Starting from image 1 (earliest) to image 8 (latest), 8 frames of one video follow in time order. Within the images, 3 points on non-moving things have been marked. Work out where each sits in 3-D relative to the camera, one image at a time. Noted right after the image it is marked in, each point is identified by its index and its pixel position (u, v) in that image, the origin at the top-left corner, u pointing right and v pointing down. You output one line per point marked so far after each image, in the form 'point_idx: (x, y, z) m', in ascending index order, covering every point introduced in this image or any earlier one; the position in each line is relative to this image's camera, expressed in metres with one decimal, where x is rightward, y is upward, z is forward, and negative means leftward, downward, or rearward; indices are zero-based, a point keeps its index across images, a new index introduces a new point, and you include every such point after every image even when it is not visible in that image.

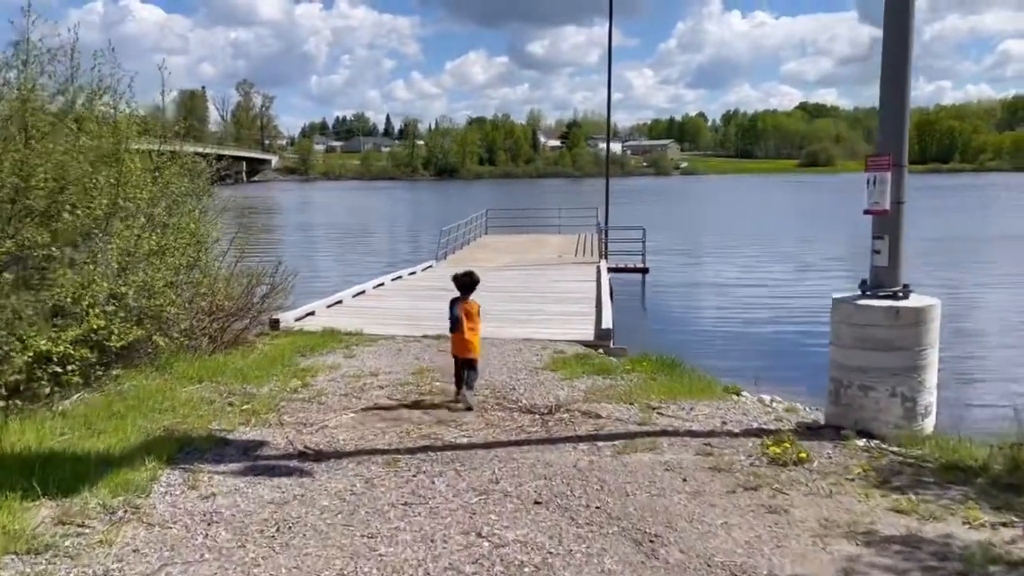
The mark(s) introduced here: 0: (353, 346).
0: (-2.1, -0.8, +10.9) m
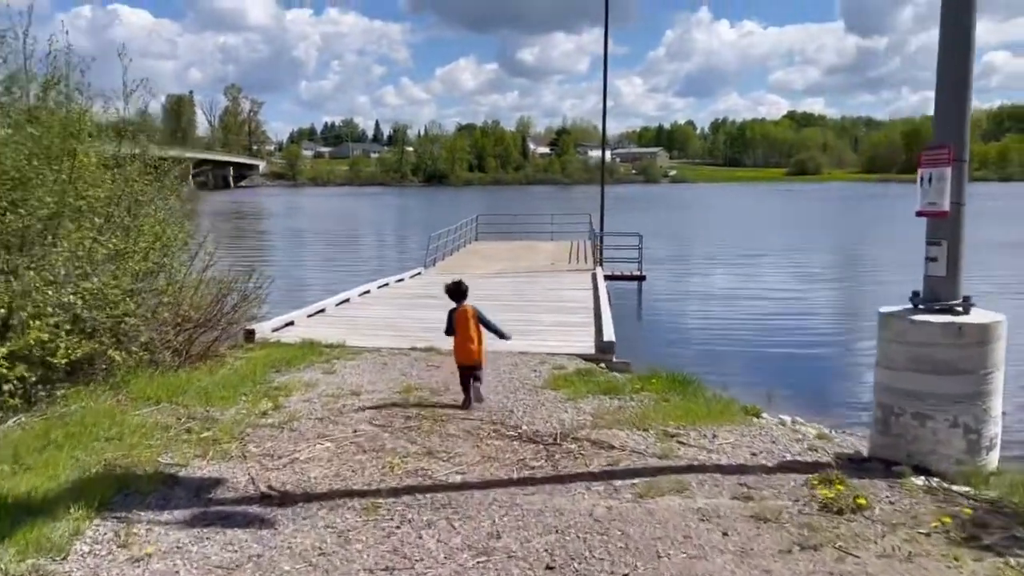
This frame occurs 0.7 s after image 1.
0: (-2.1, -0.9, +10.0) m
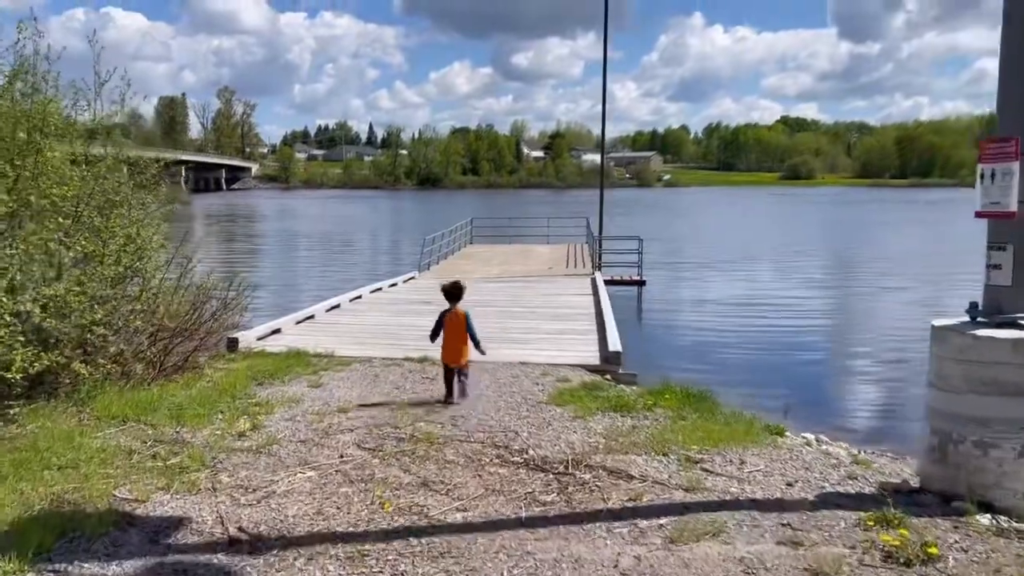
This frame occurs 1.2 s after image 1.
0: (-2.1, -0.9, +9.3) m
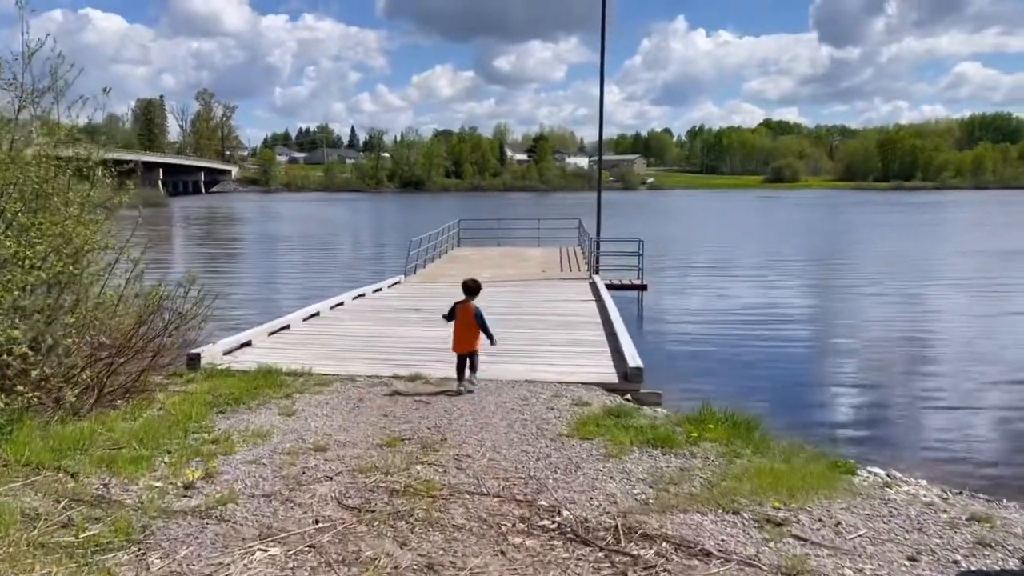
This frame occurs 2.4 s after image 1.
0: (-2.0, -1.0, +7.9) m
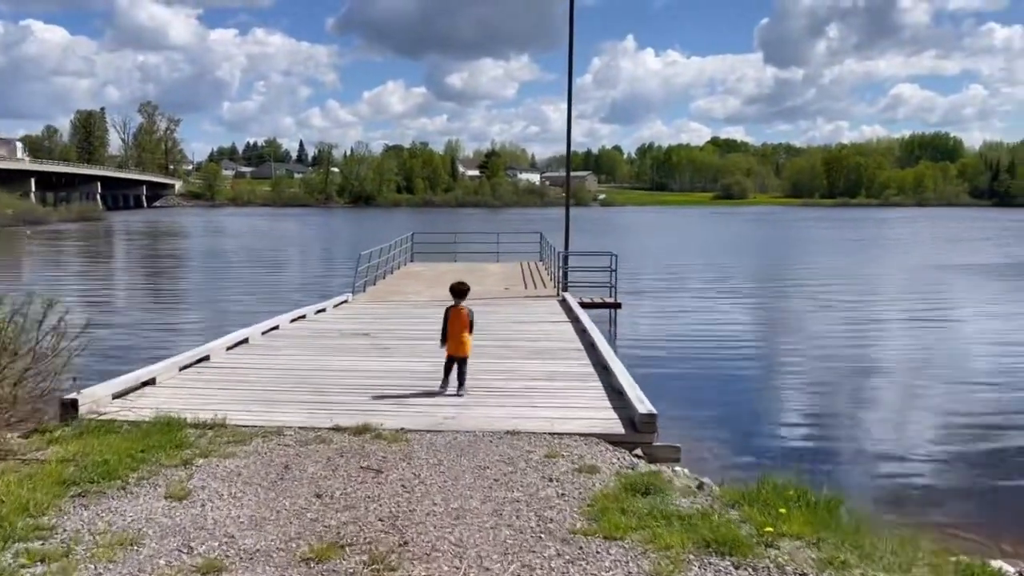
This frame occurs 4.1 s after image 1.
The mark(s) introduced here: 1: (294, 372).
0: (-2.2, -1.2, +5.8) m
1: (-2.5, -0.9, +9.5) m
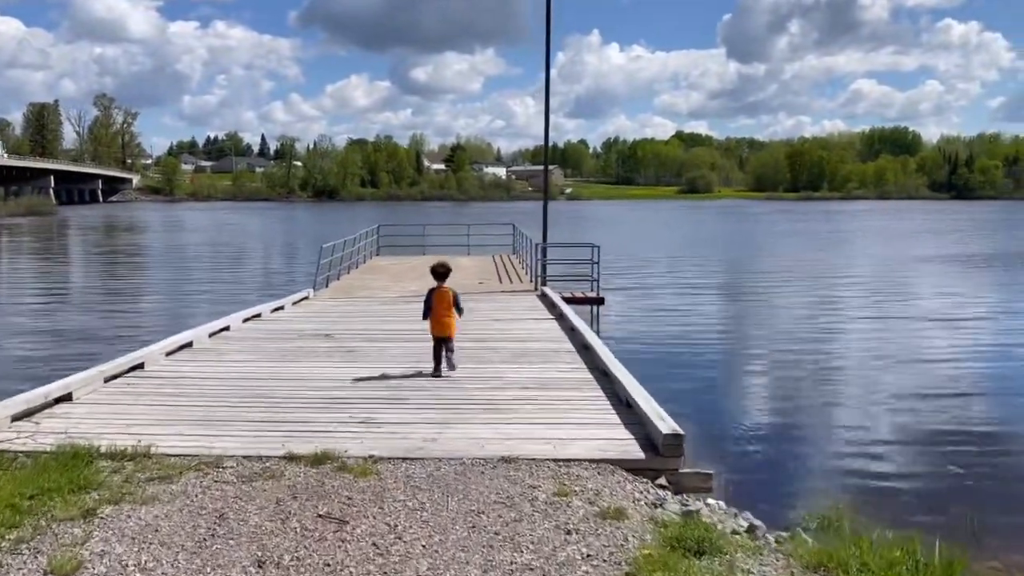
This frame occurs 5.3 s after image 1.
0: (-2.1, -1.2, +4.4) m
1: (-2.6, -0.9, +8.1) m
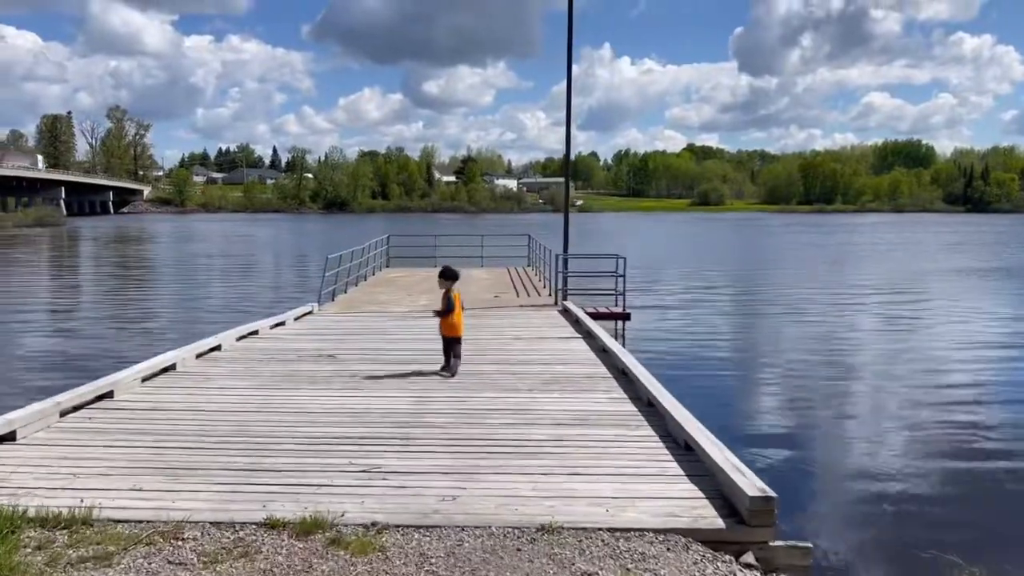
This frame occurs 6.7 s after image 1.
0: (-1.9, -1.3, +3.2) m
1: (-2.4, -1.0, +6.9) m
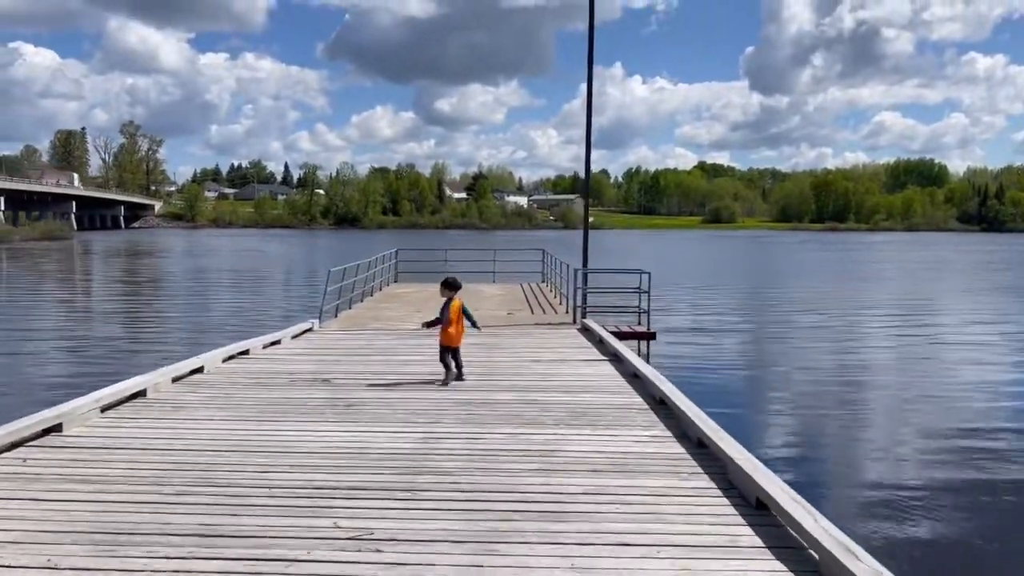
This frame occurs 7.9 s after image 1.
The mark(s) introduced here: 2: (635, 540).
0: (-1.8, -1.3, +2.0) m
1: (-2.2, -1.1, +5.7) m
2: (+0.6, -1.3, +4.2) m
